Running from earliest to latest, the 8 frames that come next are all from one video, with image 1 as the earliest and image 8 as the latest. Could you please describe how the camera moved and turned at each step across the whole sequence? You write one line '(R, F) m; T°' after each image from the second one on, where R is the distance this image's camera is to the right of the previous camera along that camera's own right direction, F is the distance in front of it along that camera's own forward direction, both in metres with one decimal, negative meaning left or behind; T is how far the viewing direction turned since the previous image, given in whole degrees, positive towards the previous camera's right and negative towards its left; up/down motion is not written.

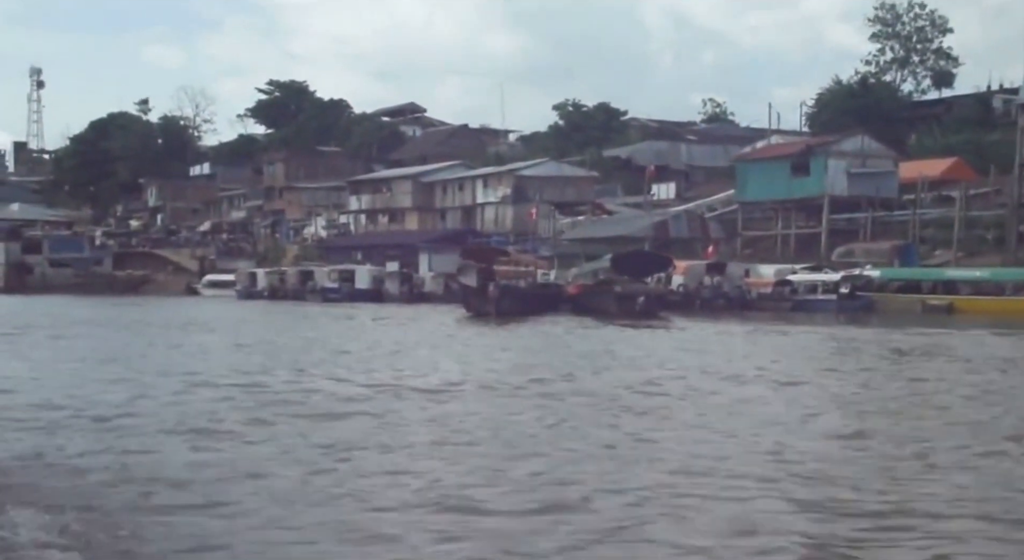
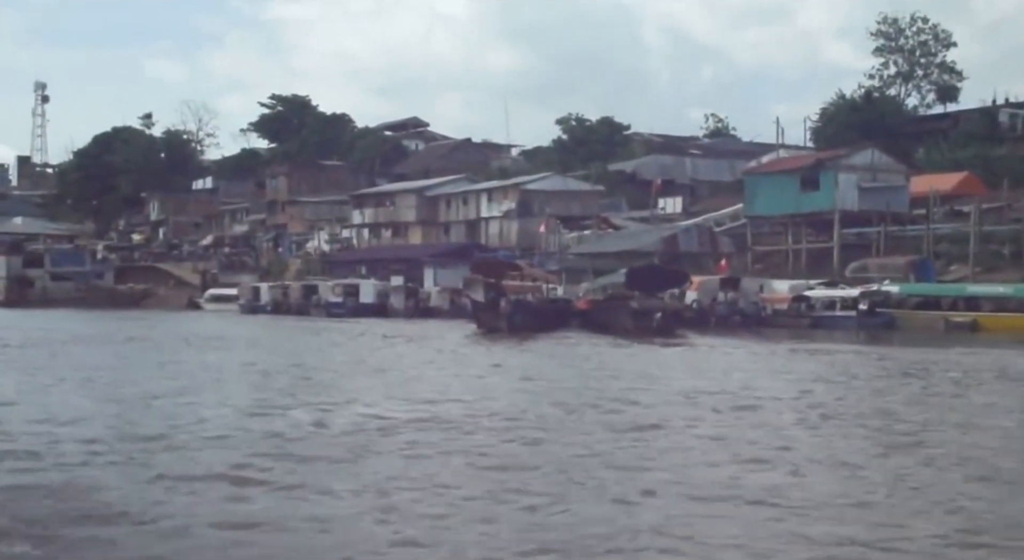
(-0.2, +0.5) m; 0°
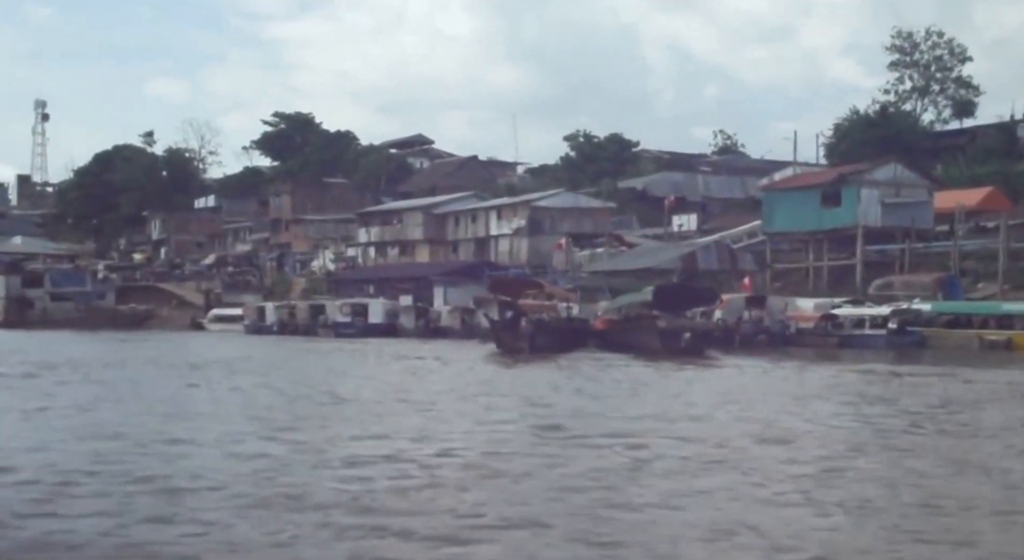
(-0.3, +1.1) m; 0°
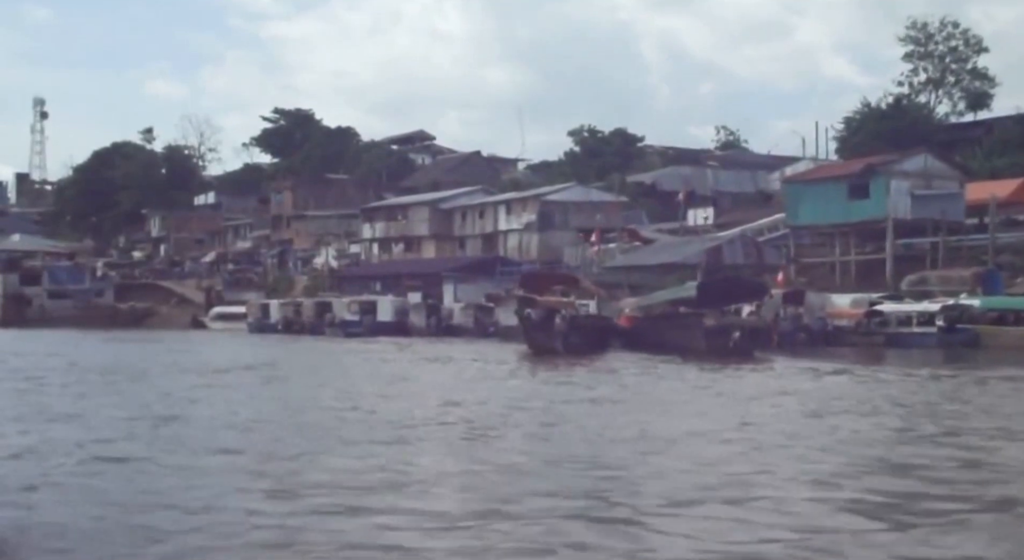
(-0.5, +1.5) m; 0°
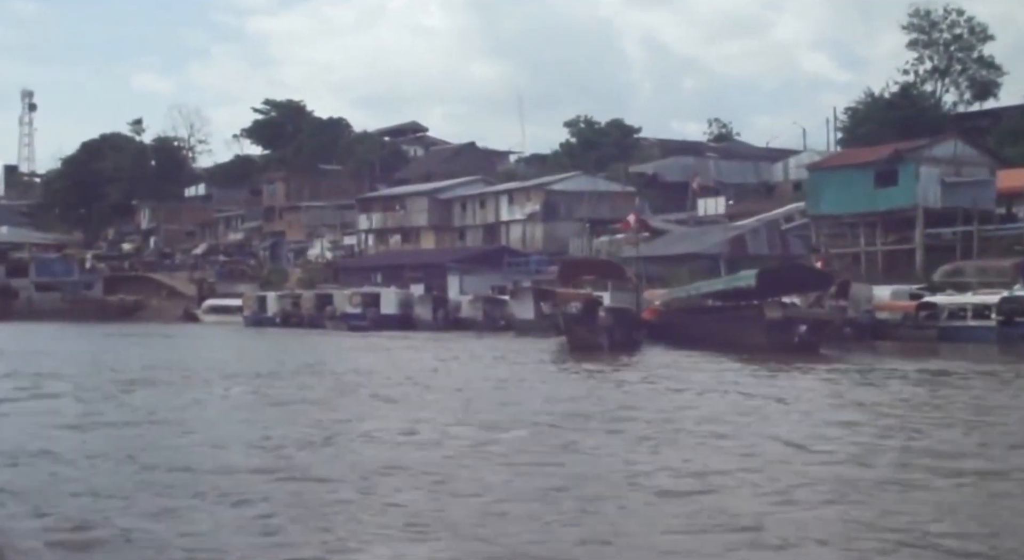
(-0.6, +1.6) m; +1°
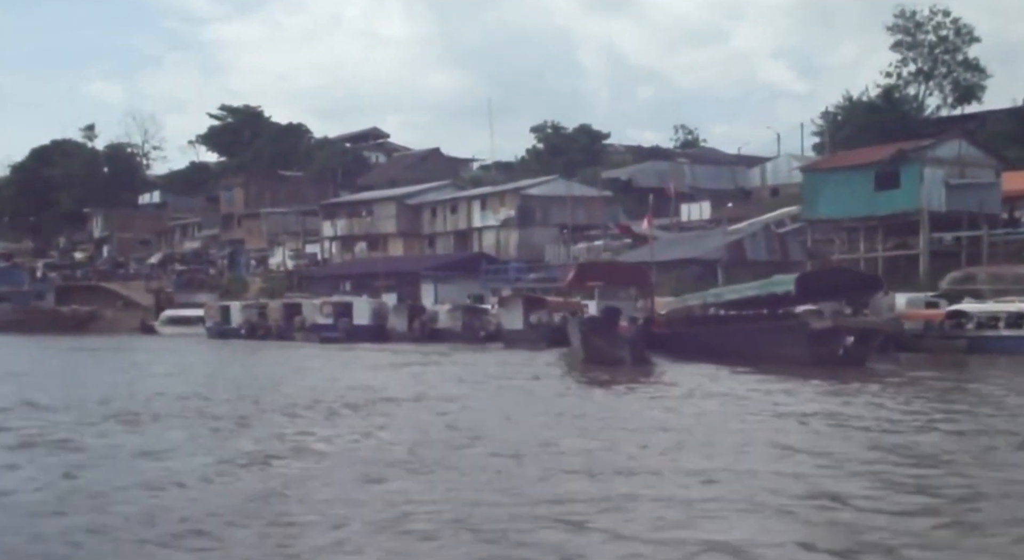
(-0.6, +2.1) m; +2°
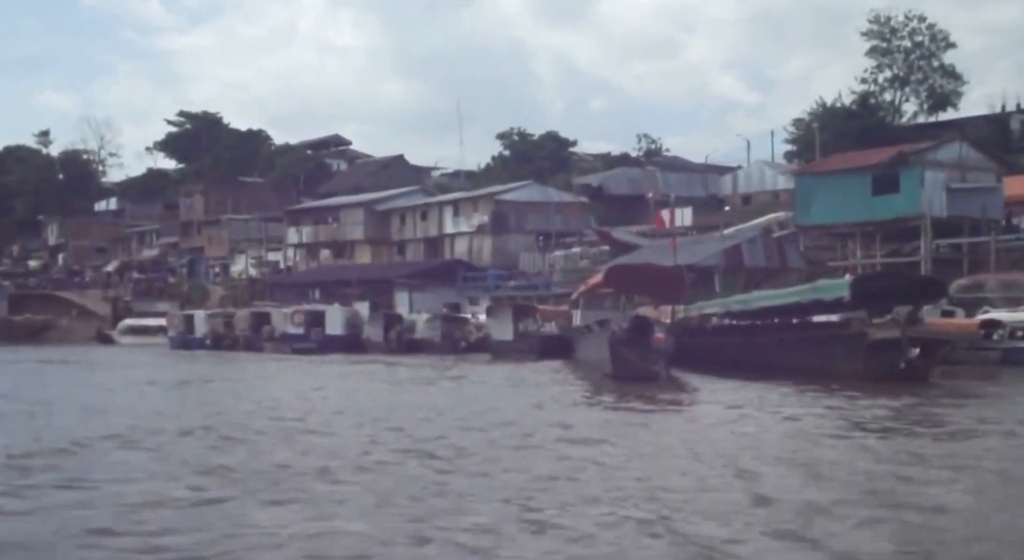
(-0.6, +1.7) m; +2°
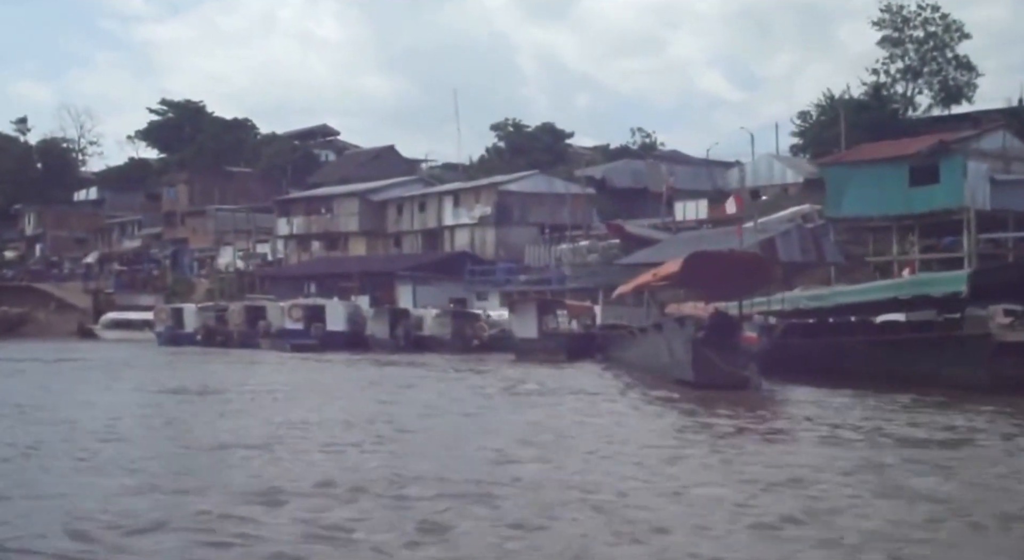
(-0.7, +2.1) m; +1°
